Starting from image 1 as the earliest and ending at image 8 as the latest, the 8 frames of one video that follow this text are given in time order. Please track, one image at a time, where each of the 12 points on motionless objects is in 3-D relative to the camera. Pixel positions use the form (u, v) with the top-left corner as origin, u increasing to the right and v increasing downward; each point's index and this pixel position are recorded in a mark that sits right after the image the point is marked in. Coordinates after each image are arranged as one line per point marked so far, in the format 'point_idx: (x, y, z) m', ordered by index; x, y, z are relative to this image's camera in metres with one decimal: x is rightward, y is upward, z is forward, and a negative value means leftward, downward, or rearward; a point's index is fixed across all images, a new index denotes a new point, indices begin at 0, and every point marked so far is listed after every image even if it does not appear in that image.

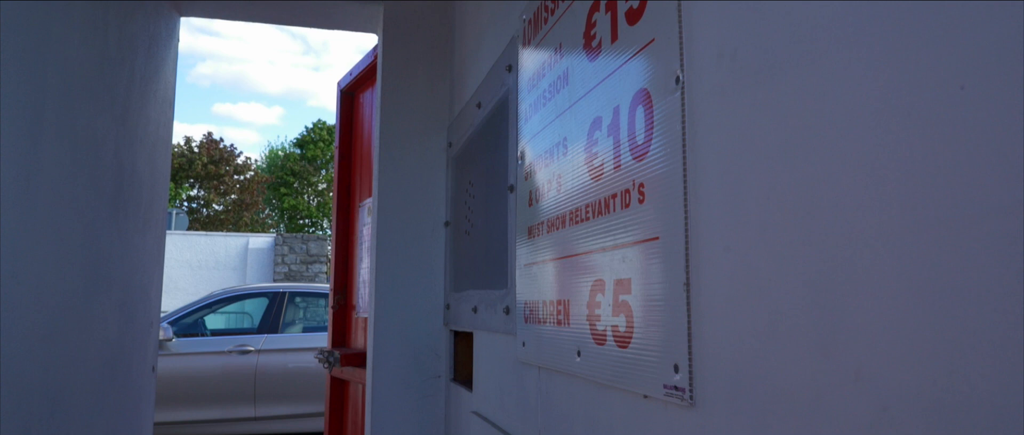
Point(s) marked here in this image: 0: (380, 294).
0: (-0.3, -0.2, +2.5) m
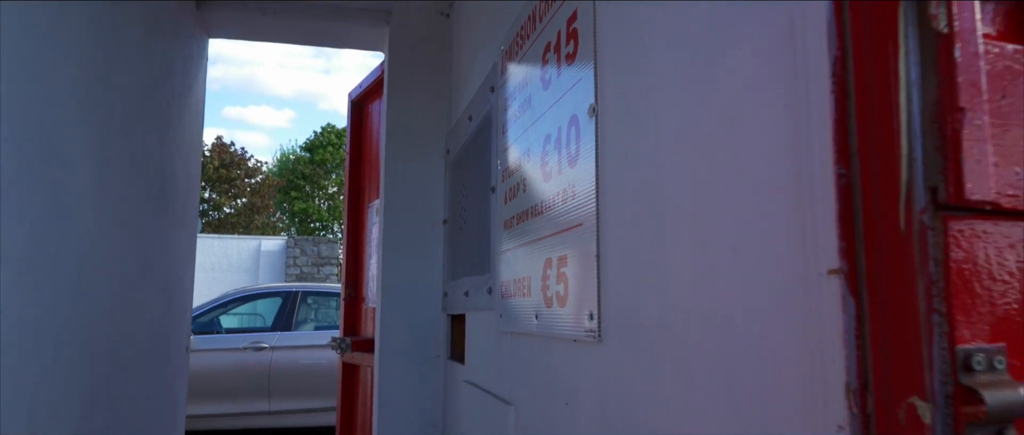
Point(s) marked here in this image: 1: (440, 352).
0: (-0.3, -0.2, +2.8) m
1: (-0.2, -0.4, +2.8) m
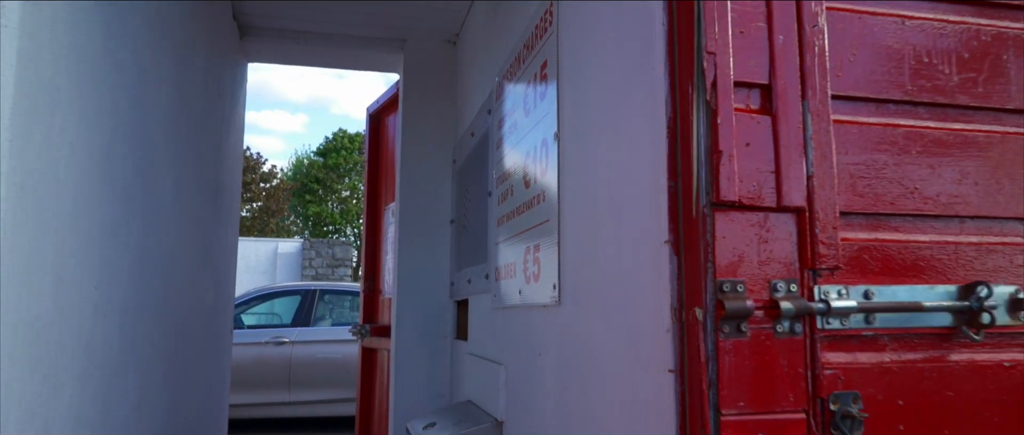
0: (-0.3, -0.2, +3.3) m
1: (-0.2, -0.4, +3.3) m
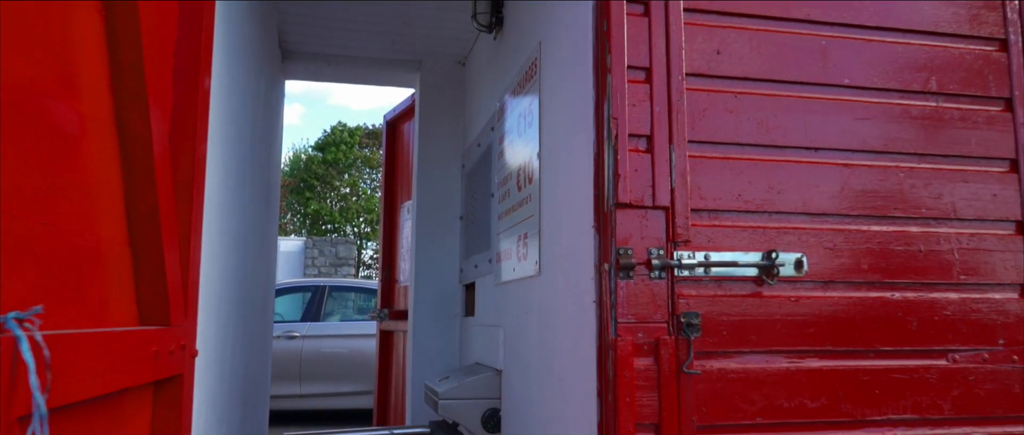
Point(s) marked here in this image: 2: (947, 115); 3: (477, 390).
0: (-0.4, -0.2, +4.2) m
1: (-0.2, -0.4, +4.2) m
2: (+0.9, +0.2, +2.2) m
3: (-0.1, -0.5, +3.1) m
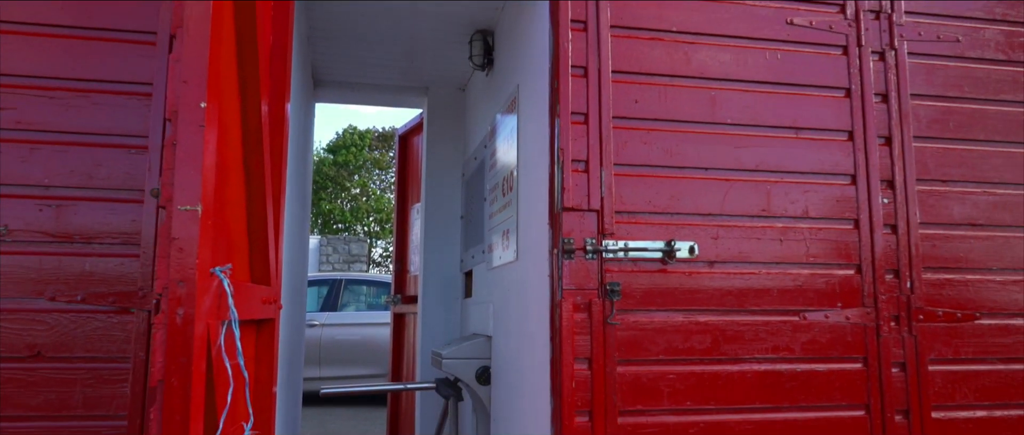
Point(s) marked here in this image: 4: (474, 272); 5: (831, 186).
0: (-0.4, -0.2, +5.0) m
1: (-0.3, -0.4, +5.0) m
2: (+0.8, +0.2, +3.0) m
3: (-0.1, -0.5, +4.0) m
4: (-0.2, -0.2, +4.6) m
5: (+0.9, +0.1, +3.0) m
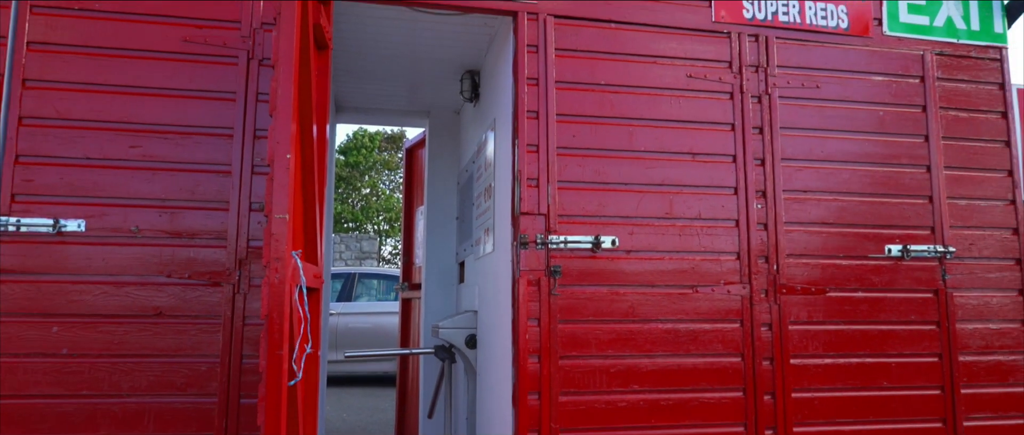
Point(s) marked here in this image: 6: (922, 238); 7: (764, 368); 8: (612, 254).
0: (-0.5, -0.2, +6.2) m
1: (-0.3, -0.4, +6.2) m
2: (+0.7, +0.2, +4.2) m
3: (-0.2, -0.5, +5.2) m
4: (-0.2, -0.2, +5.7) m
5: (+0.8, +0.1, +4.2) m
6: (+1.7, -0.1, +4.4) m
7: (+1.0, -0.6, +4.1) m
8: (+0.4, -0.1, +4.0) m
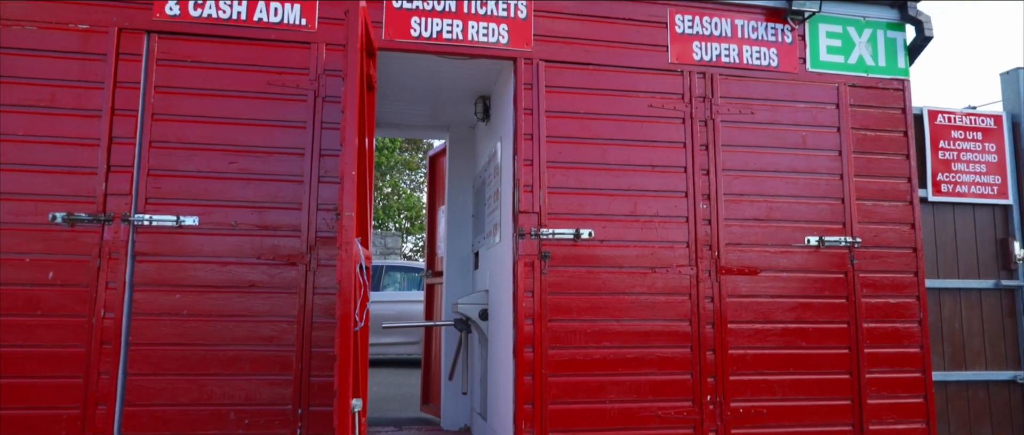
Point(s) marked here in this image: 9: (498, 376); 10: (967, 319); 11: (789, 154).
0: (-0.4, -0.2, +7.4) m
1: (-0.3, -0.4, +7.4) m
2: (+0.7, +0.2, +5.4) m
3: (-0.2, -0.5, +6.4) m
4: (-0.2, -0.2, +7.0) m
5: (+0.8, +0.1, +5.4) m
6: (+1.7, -0.1, +5.6) m
7: (+1.0, -0.6, +5.3) m
8: (+0.4, -0.1, +5.2) m
9: (-0.1, -0.9, +5.8) m
10: (+2.9, -0.6, +6.7) m
11: (+1.5, +0.3, +5.6) m
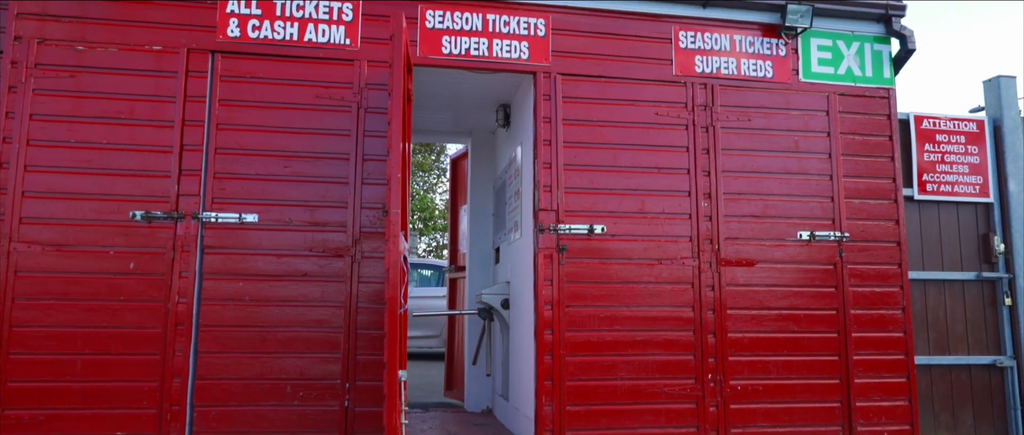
0: (-0.3, -0.1, +8.1) m
1: (-0.2, -0.3, +8.0) m
2: (+0.8, +0.2, +6.0) m
3: (-0.1, -0.5, +7.0) m
4: (-0.1, -0.2, +7.6) m
5: (+0.9, +0.1, +6.0) m
6: (+1.8, -0.1, +6.2) m
7: (+1.1, -0.5, +5.9) m
8: (+0.5, -0.1, +5.8) m
9: (0.0, -0.8, +6.4) m
10: (+3.0, -0.6, +7.3) m
11: (+1.6, +0.4, +6.2) m
